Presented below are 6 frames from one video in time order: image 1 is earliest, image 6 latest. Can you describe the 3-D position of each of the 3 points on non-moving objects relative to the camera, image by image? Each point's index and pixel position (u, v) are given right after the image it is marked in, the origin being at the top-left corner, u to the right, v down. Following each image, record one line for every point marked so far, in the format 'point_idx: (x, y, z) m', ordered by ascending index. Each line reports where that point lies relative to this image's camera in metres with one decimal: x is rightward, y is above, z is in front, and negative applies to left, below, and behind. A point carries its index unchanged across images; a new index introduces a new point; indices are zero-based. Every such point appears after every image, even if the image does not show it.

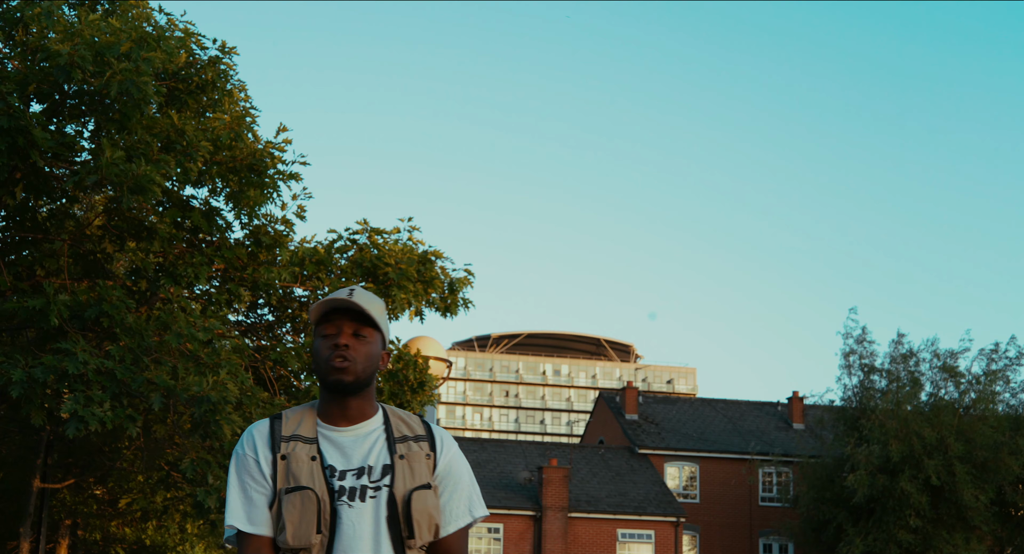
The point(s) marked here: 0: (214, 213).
0: (-4.2, +0.9, +15.3) m
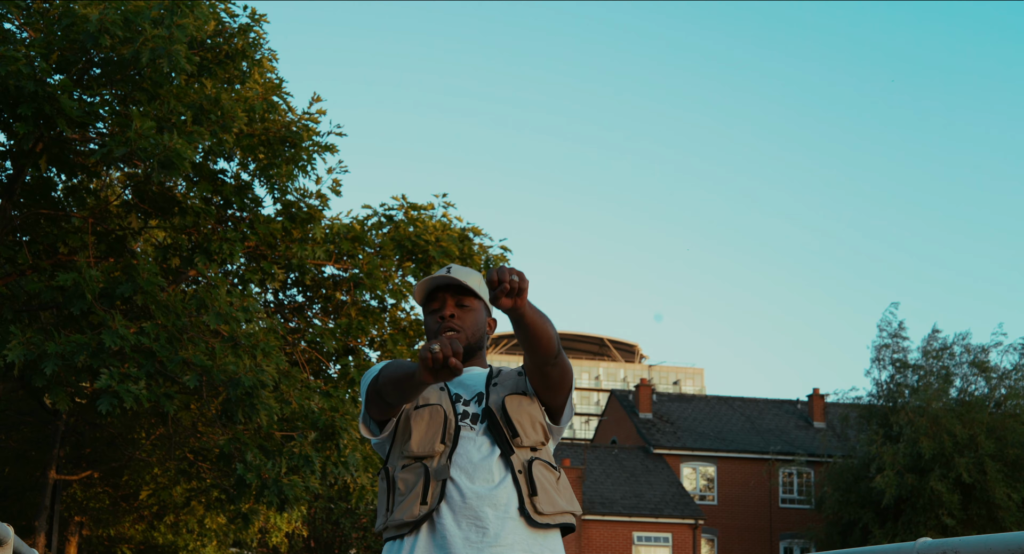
0: (-3.6, +1.2, +14.5) m
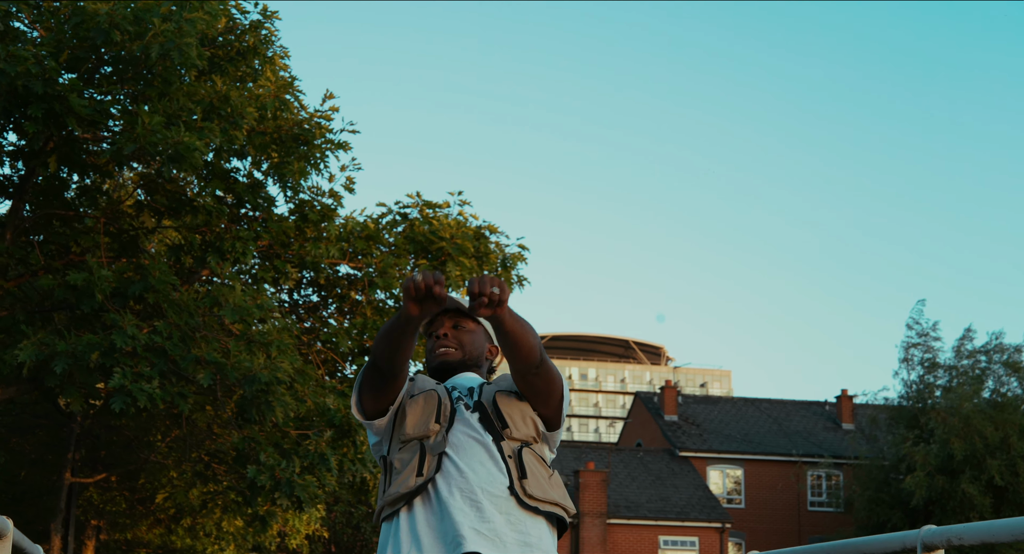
0: (-3.4, +1.2, +14.3) m
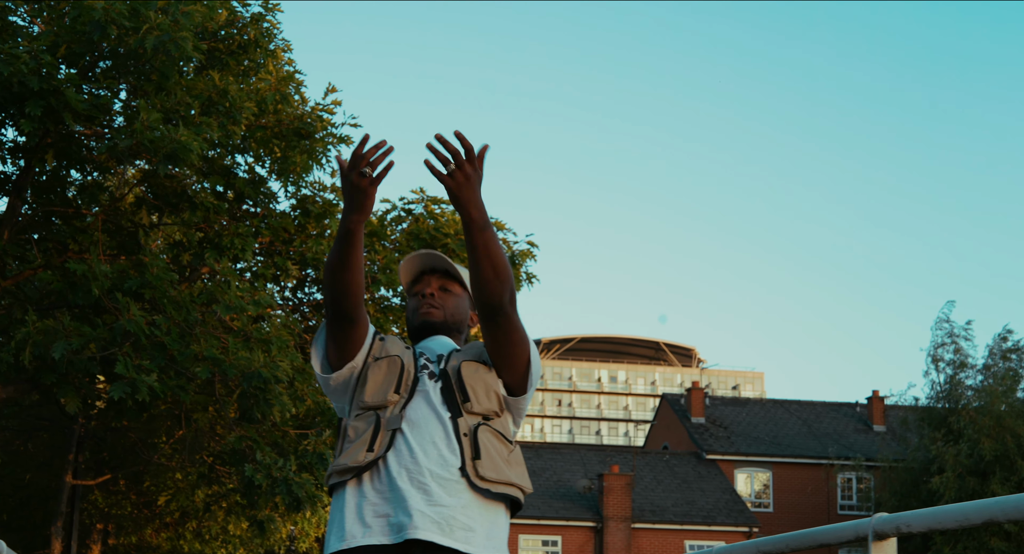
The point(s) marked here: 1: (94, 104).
0: (-3.3, +1.2, +14.1) m
1: (-5.0, +2.1, +12.9) m
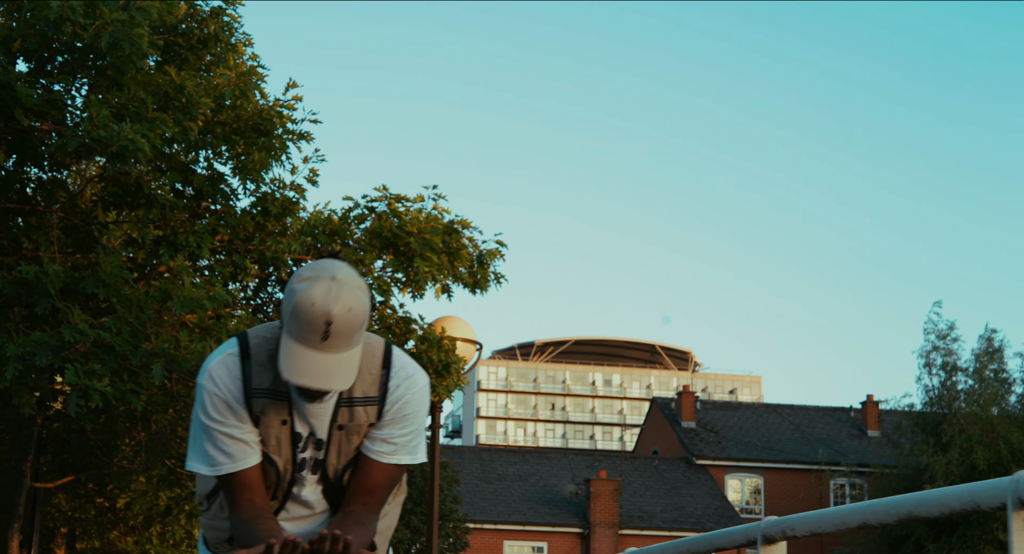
0: (-3.8, +1.3, +13.8) m
1: (-5.5, +2.1, +12.7) m
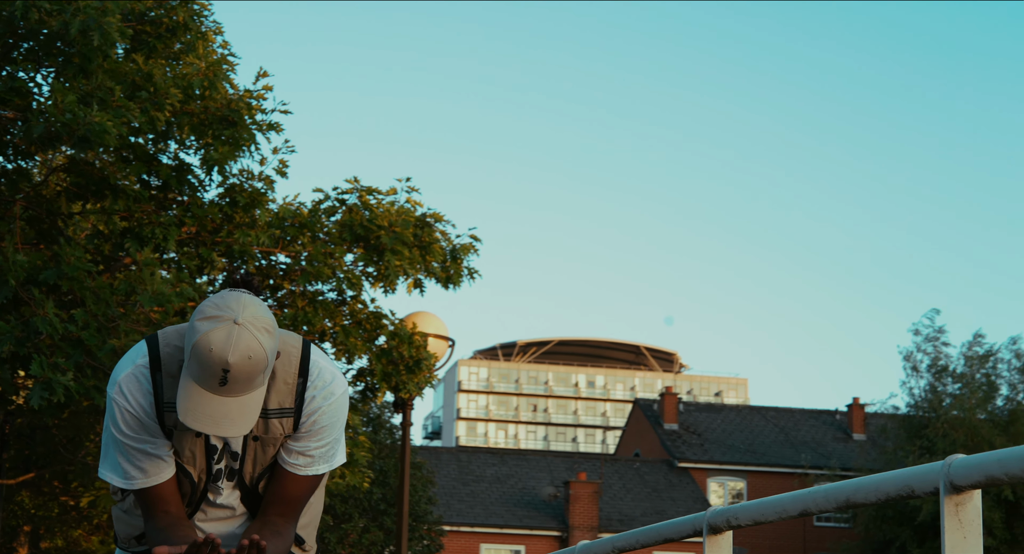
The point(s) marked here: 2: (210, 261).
0: (-4.1, +1.3, +13.5) m
1: (-5.8, +2.2, +12.3) m
2: (-3.8, +0.2, +13.5) m
